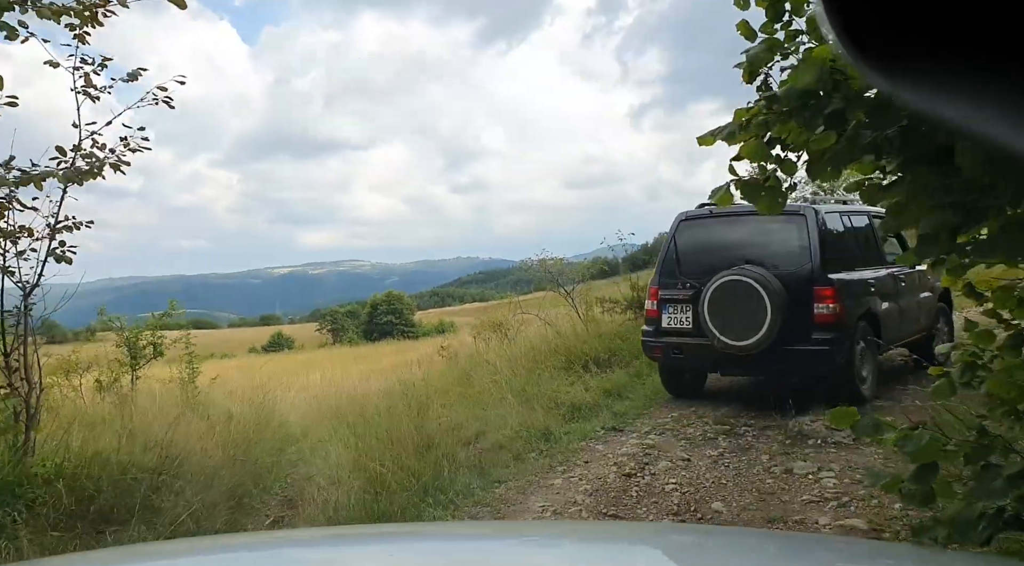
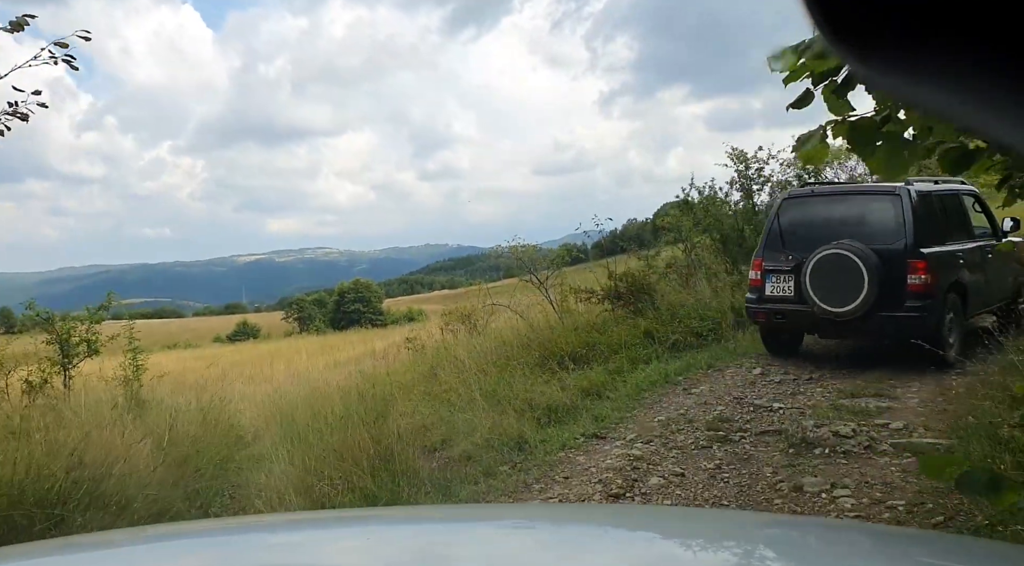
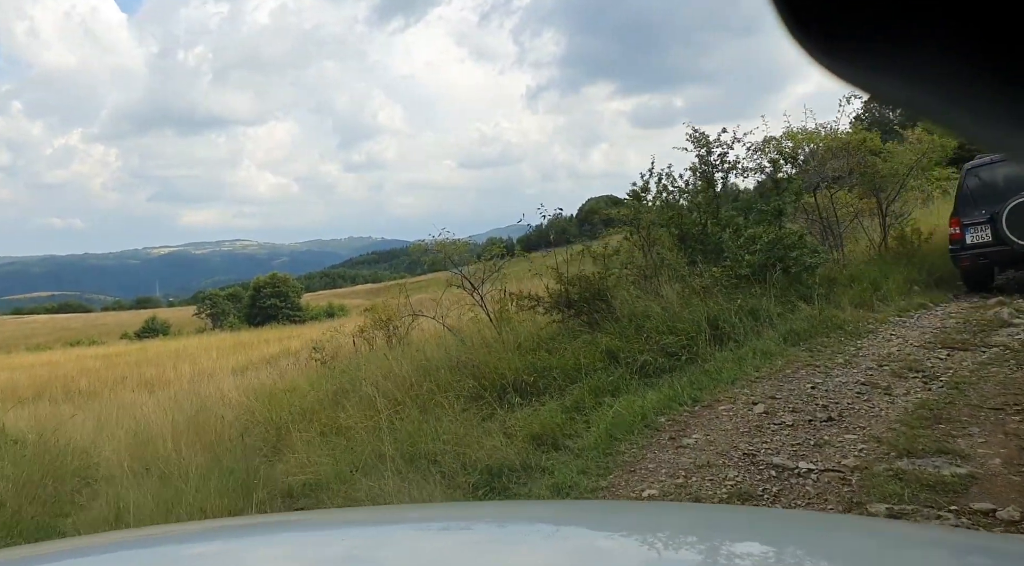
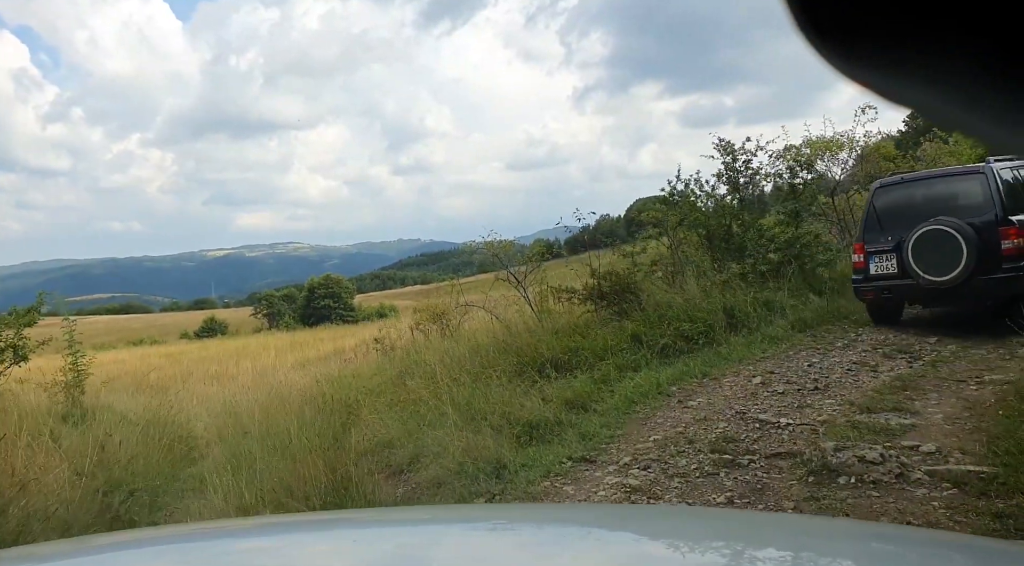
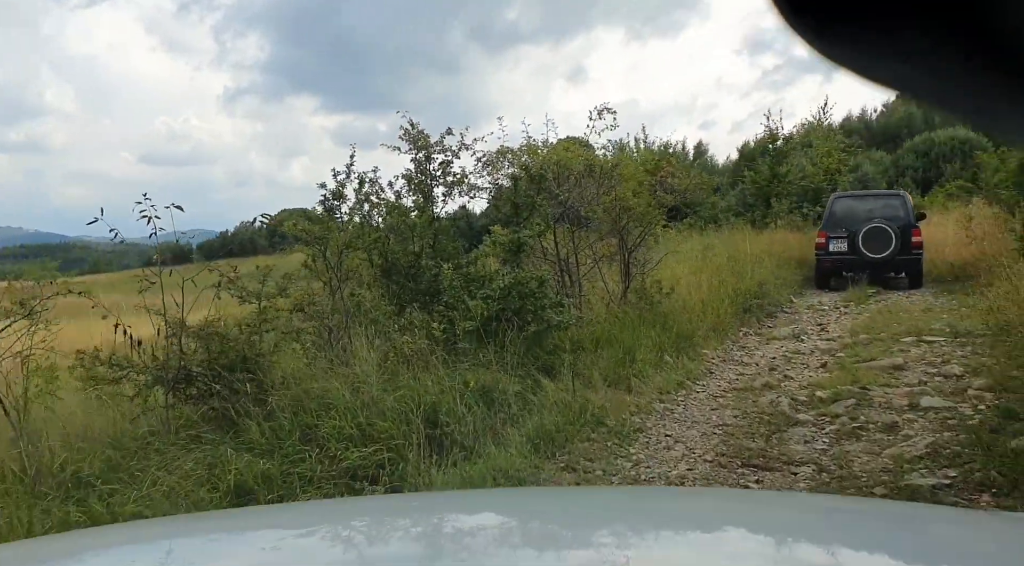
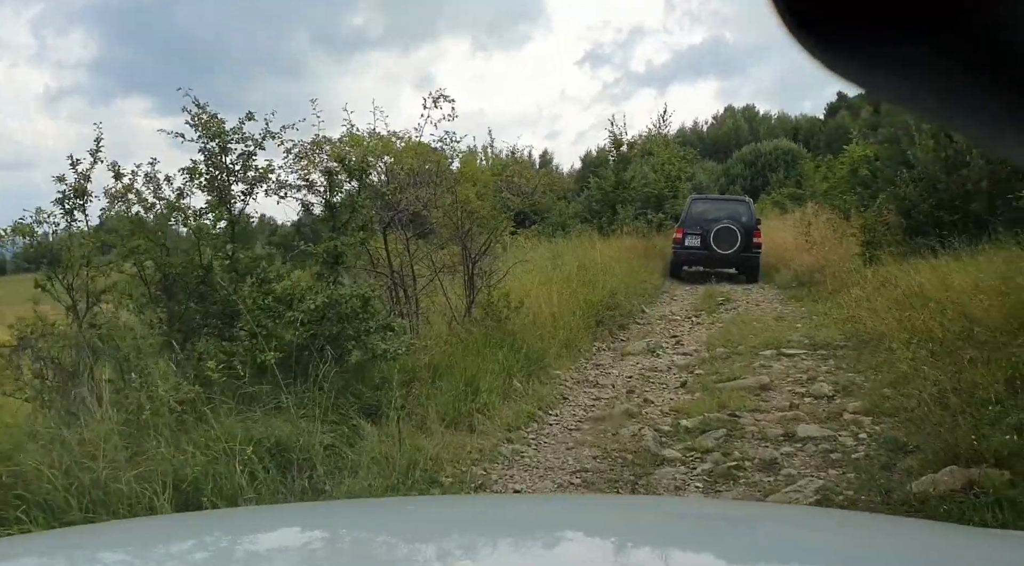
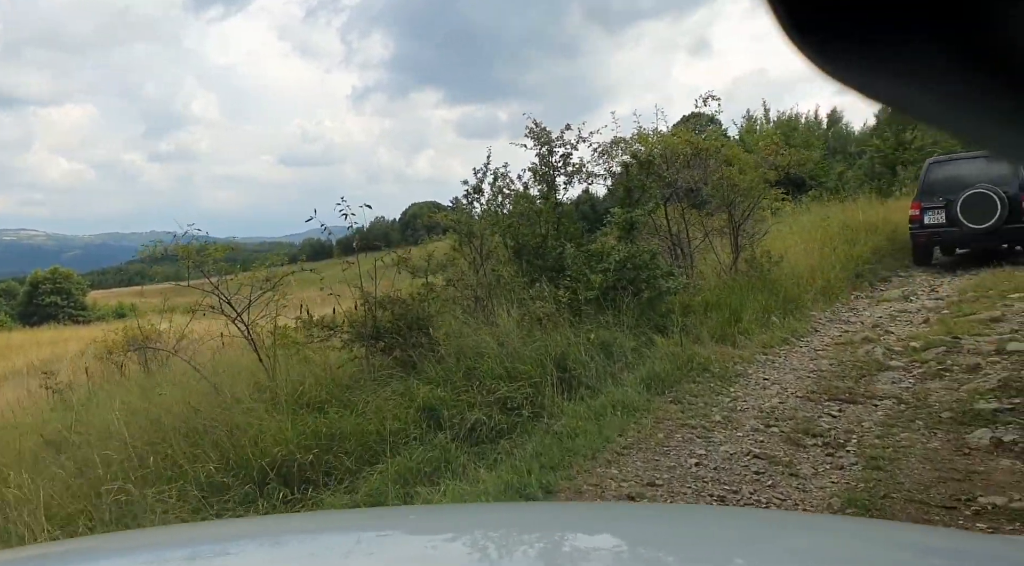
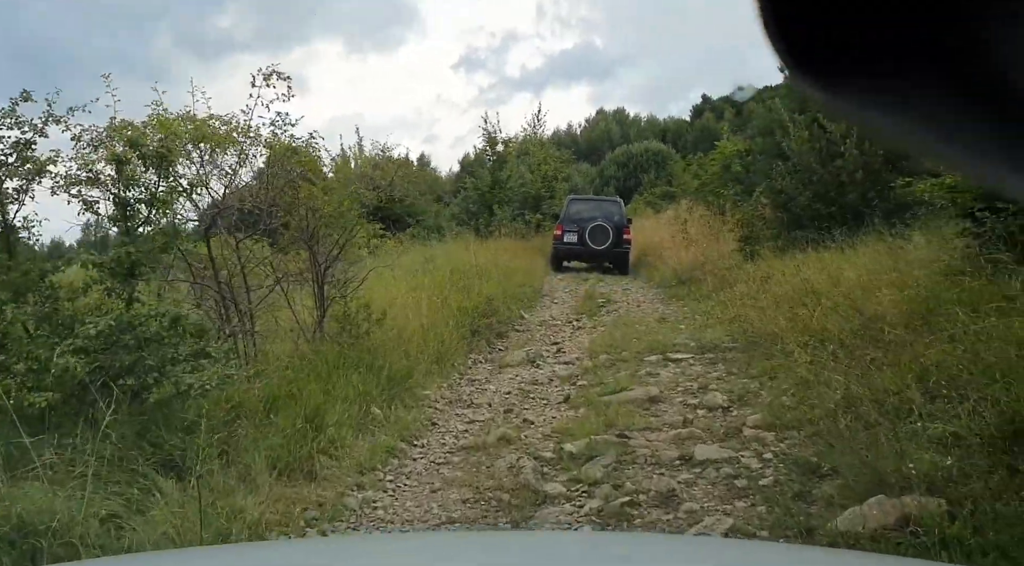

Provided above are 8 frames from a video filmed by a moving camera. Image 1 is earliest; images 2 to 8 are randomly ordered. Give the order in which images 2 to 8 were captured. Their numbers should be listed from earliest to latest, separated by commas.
2, 4, 3, 7, 5, 6, 8
